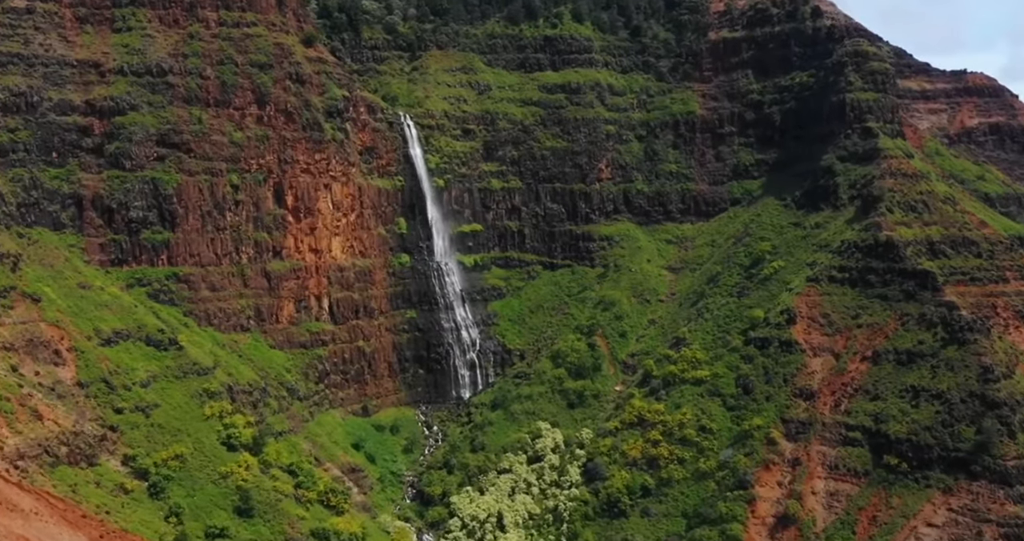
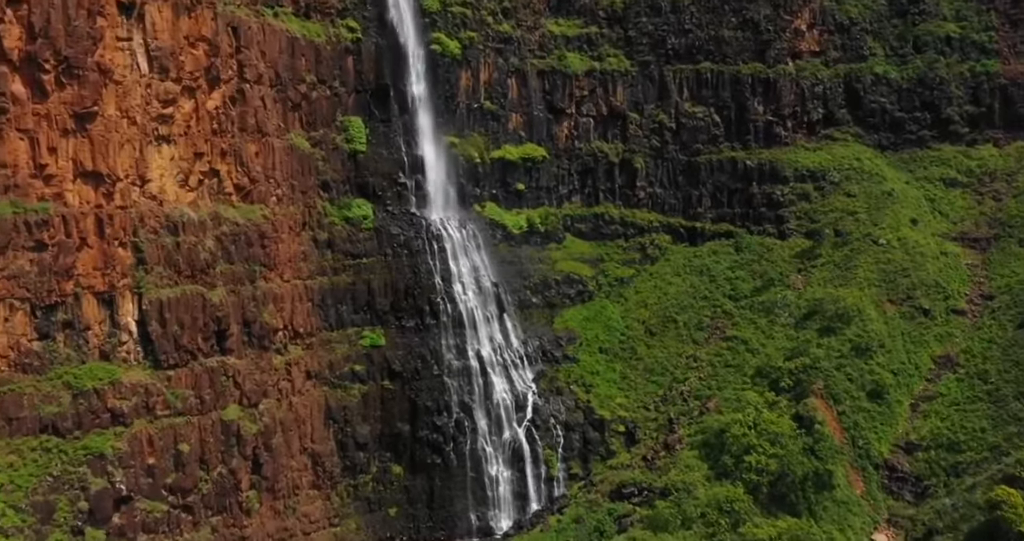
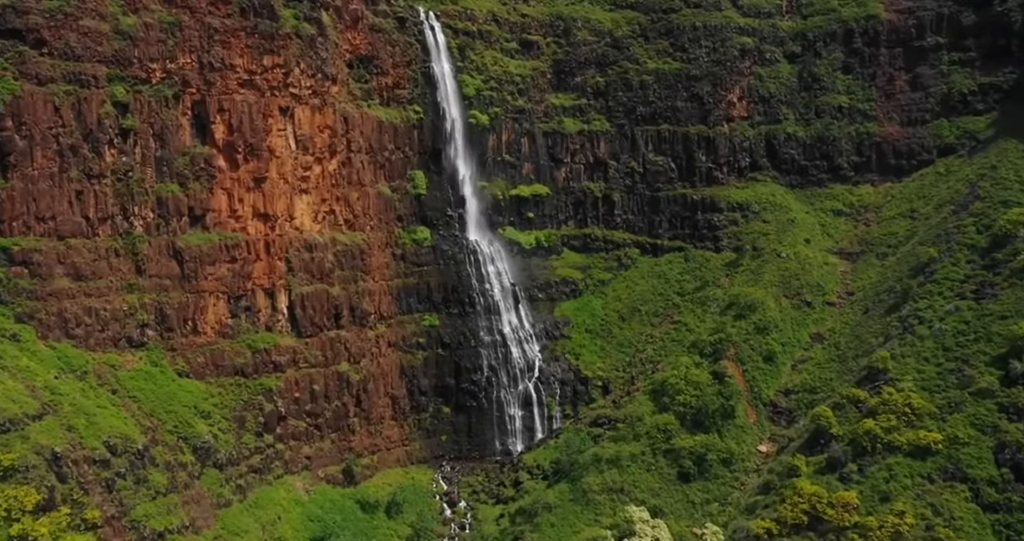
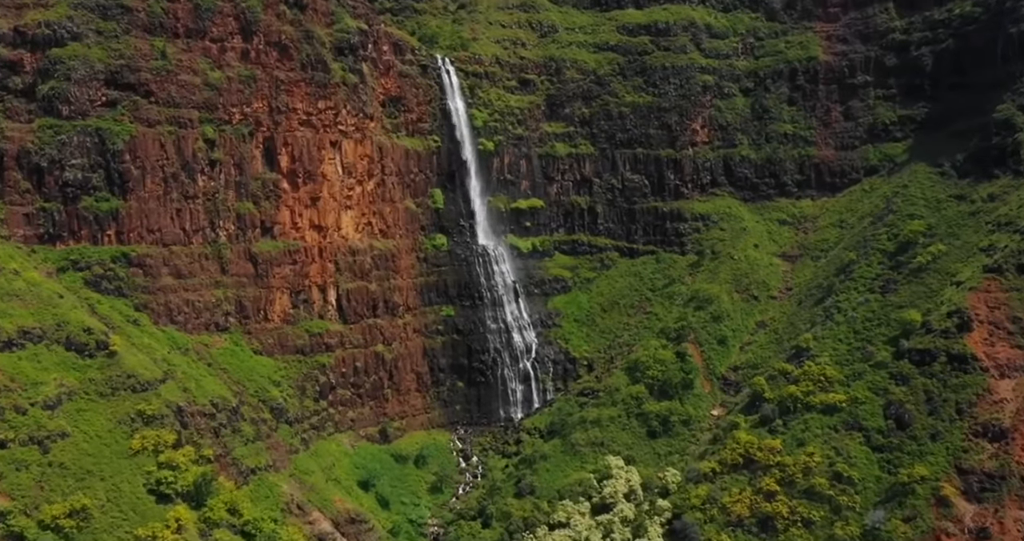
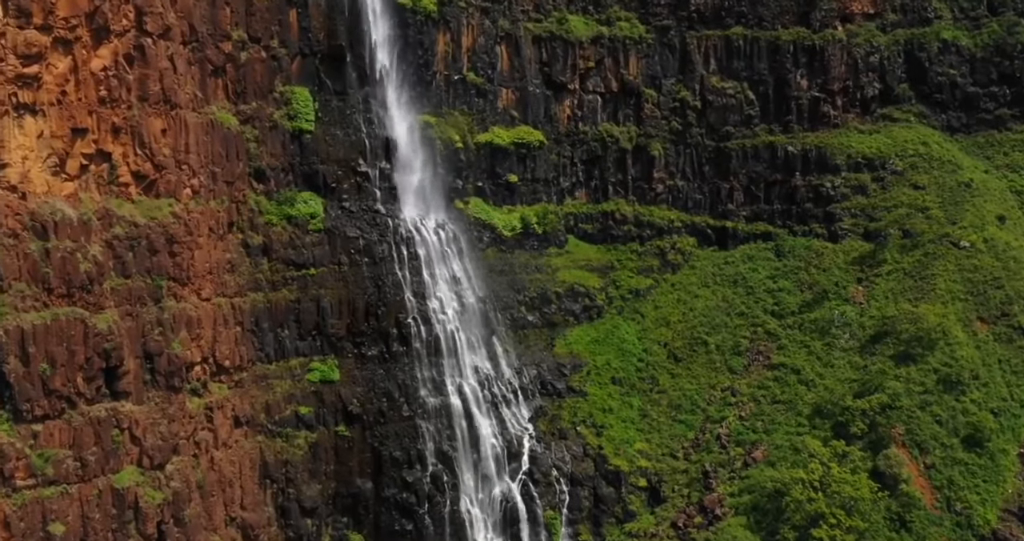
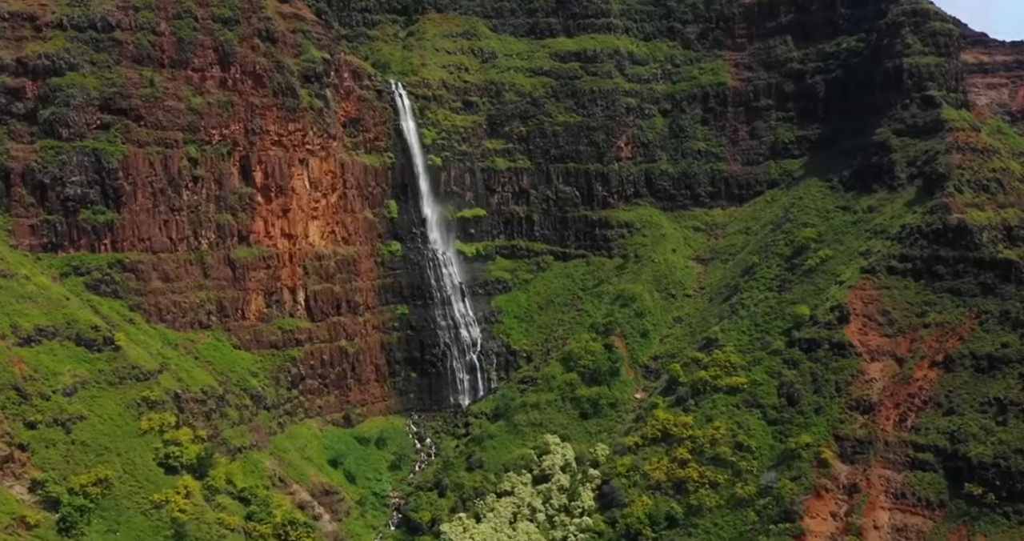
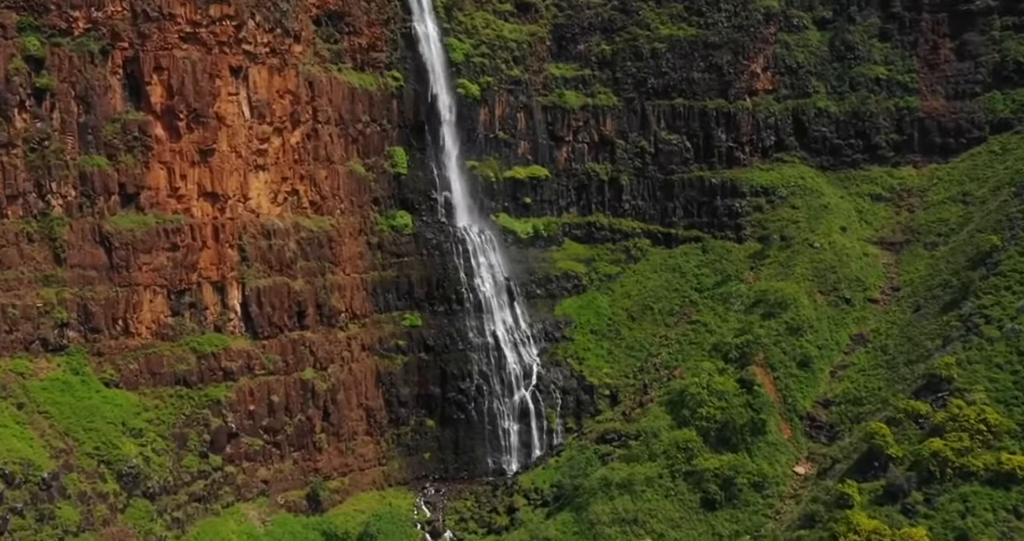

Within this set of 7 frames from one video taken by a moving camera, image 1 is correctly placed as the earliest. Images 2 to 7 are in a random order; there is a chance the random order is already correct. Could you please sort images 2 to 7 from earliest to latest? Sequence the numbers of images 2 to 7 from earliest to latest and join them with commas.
6, 4, 3, 7, 2, 5
